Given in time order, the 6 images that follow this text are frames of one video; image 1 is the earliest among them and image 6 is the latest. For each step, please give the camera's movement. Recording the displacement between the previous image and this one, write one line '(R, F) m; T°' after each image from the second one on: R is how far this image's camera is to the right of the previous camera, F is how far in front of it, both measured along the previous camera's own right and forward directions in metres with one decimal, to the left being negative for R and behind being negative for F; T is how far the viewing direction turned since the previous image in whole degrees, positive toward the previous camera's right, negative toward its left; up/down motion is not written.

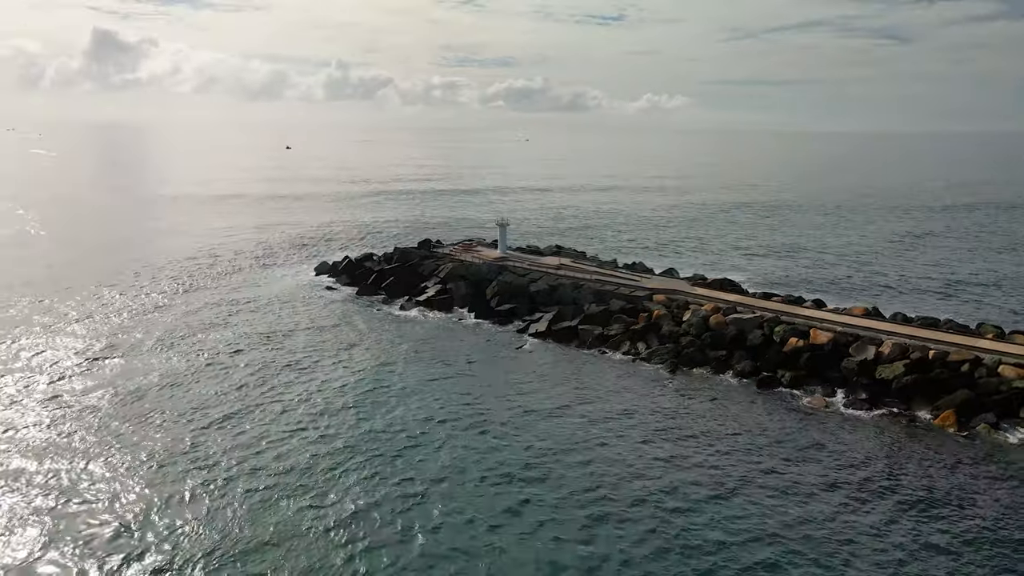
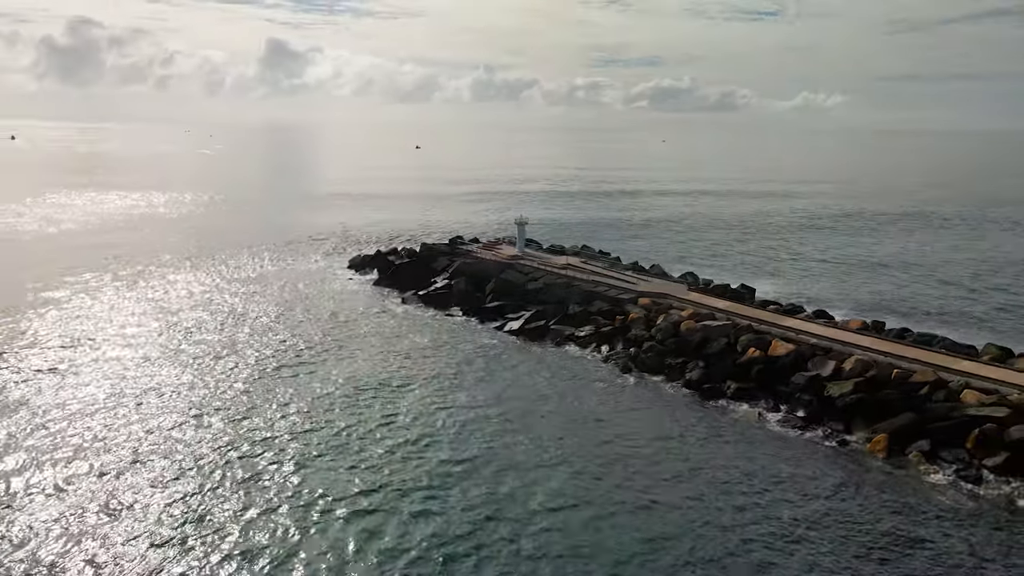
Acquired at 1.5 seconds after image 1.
(+7.5, +0.3) m; -11°
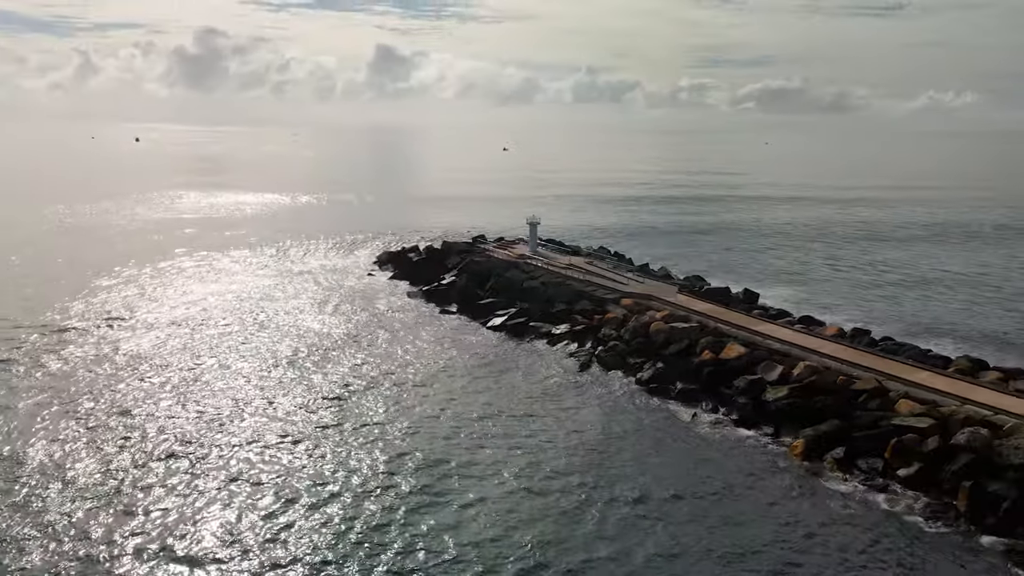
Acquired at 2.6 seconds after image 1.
(+5.5, -0.8) m; -8°
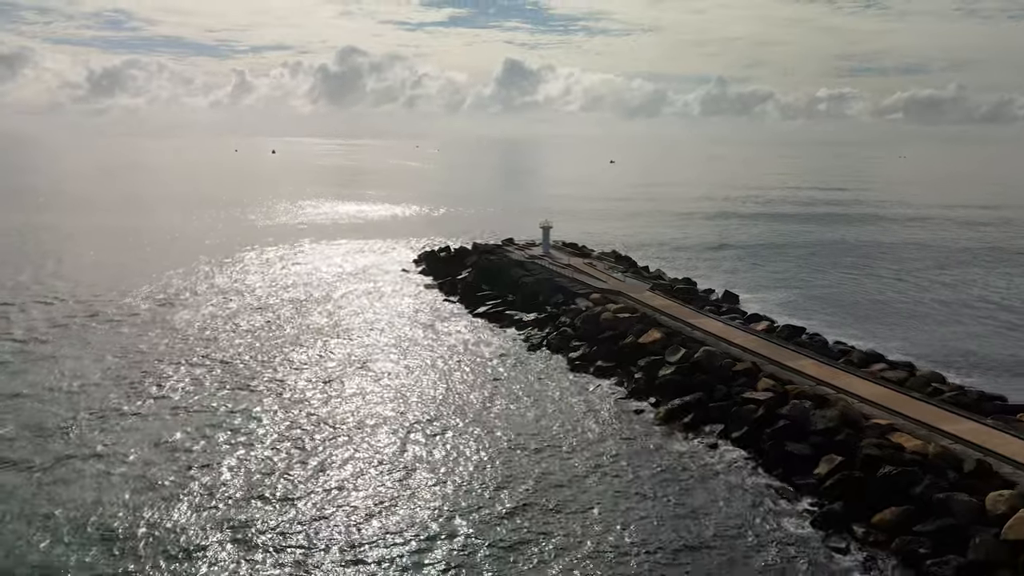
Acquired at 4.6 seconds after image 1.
(+7.6, -4.5) m; -9°
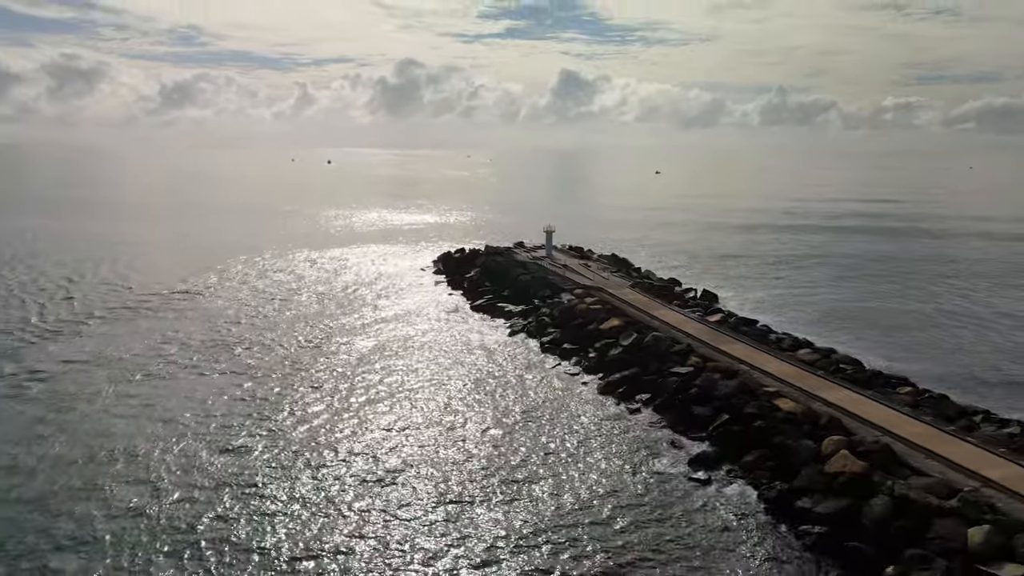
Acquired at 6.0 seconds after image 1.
(+3.7, -4.8) m; -4°
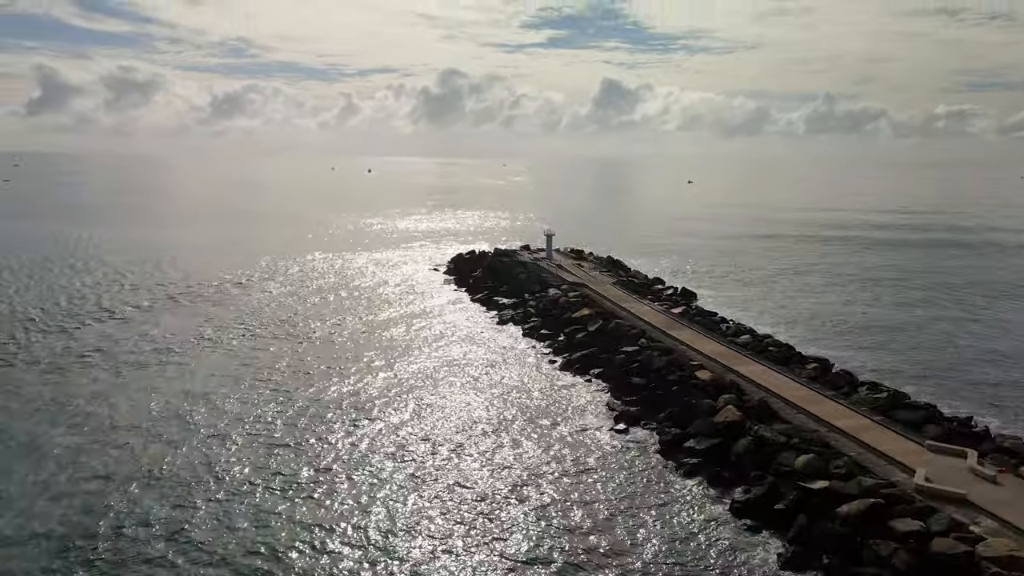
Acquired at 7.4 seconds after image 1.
(+3.1, -5.4) m; -3°
